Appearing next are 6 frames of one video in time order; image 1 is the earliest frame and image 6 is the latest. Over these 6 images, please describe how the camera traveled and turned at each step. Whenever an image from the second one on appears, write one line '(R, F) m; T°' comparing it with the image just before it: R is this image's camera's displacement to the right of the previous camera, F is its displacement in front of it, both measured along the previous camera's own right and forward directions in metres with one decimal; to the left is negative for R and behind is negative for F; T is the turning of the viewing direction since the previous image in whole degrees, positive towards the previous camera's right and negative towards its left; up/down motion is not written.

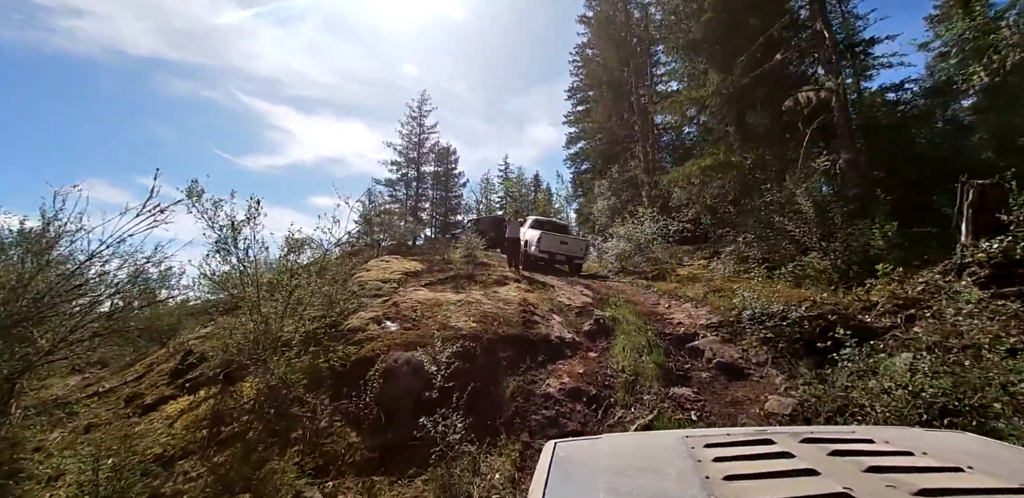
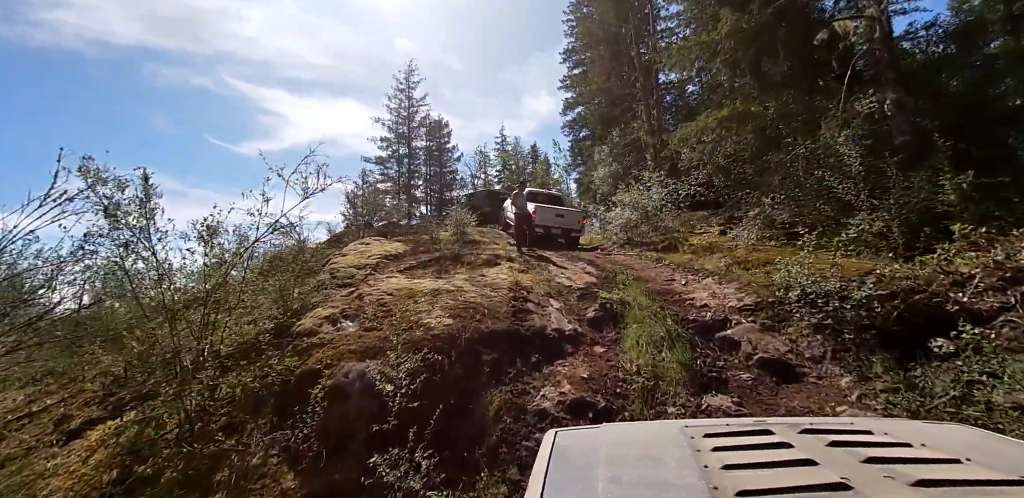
(+0.2, +1.2) m; 0°
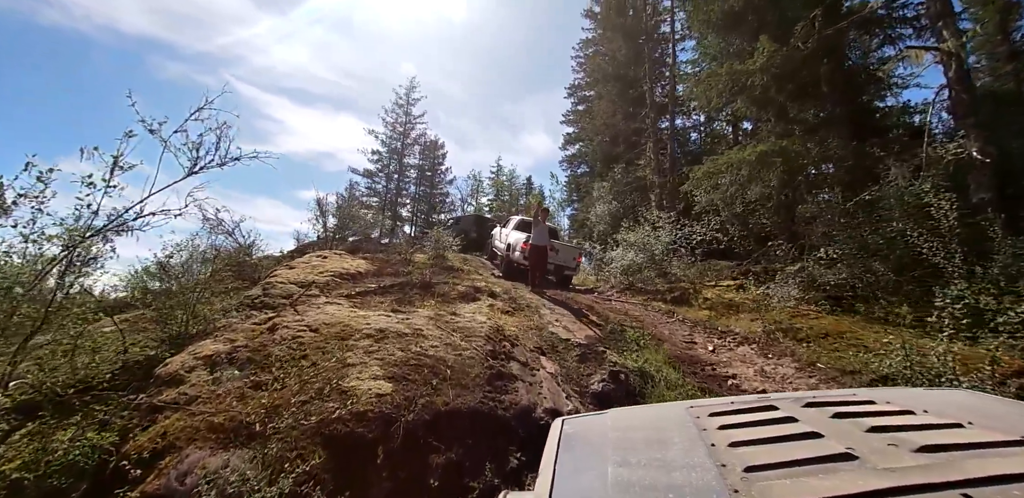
(0.0, +1.5) m; +2°
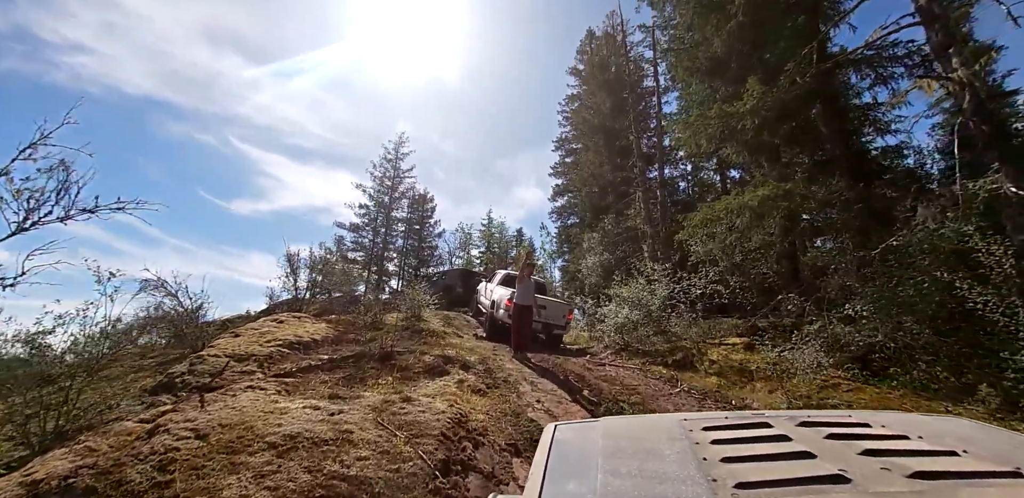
(+0.2, +0.8) m; +1°
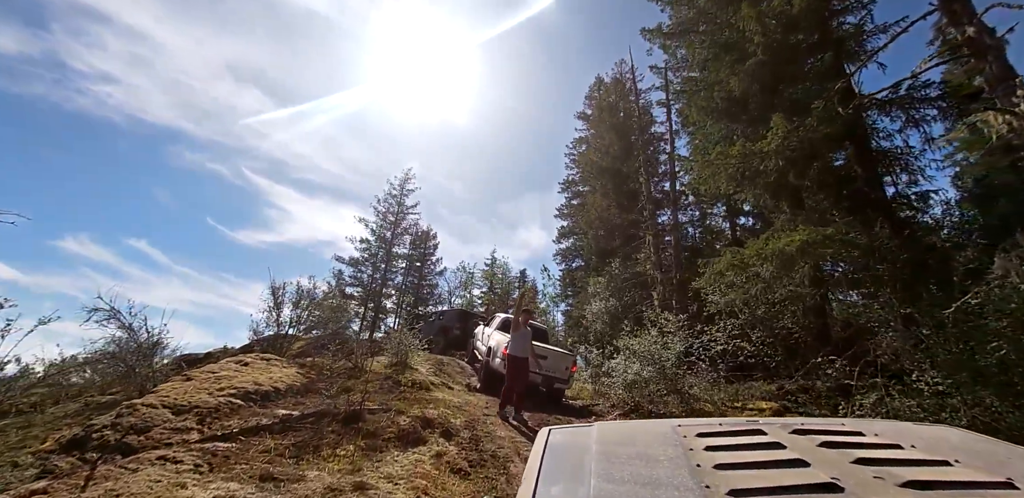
(+0.1, +0.8) m; -1°
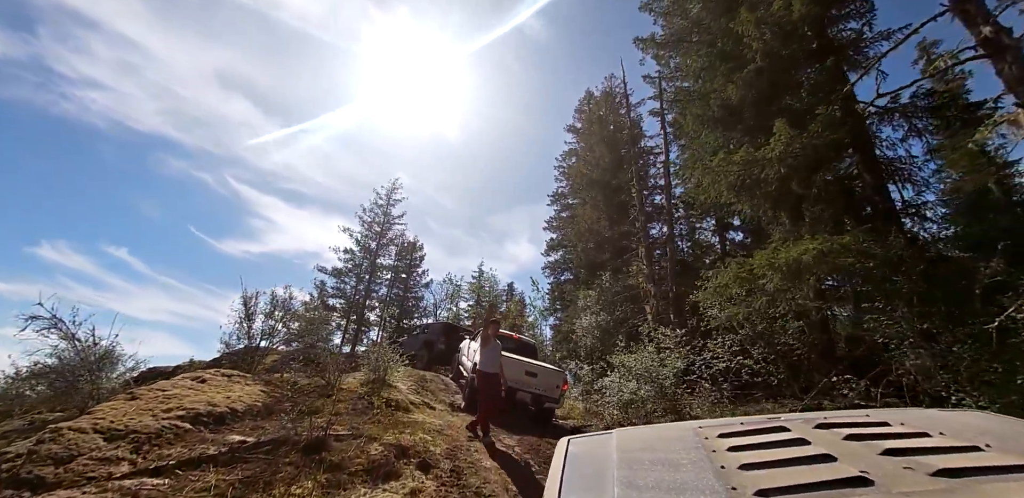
(0.0, +0.5) m; +2°
